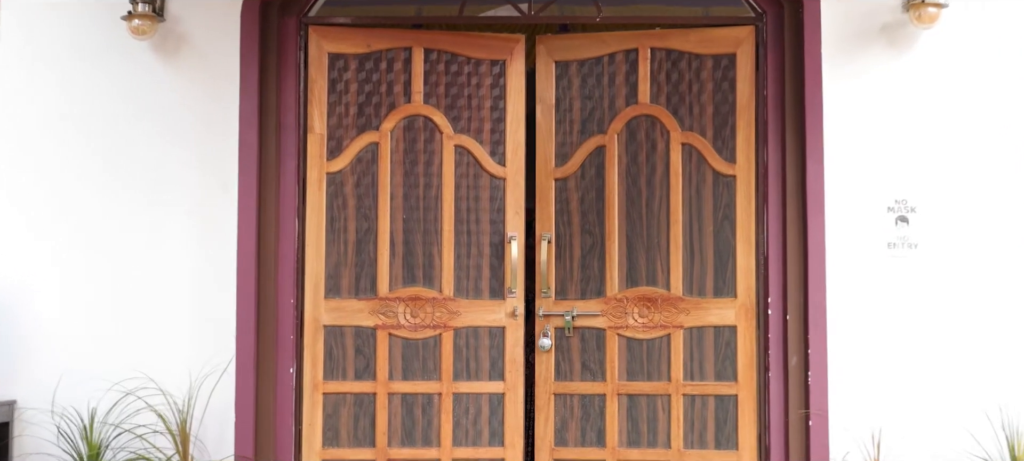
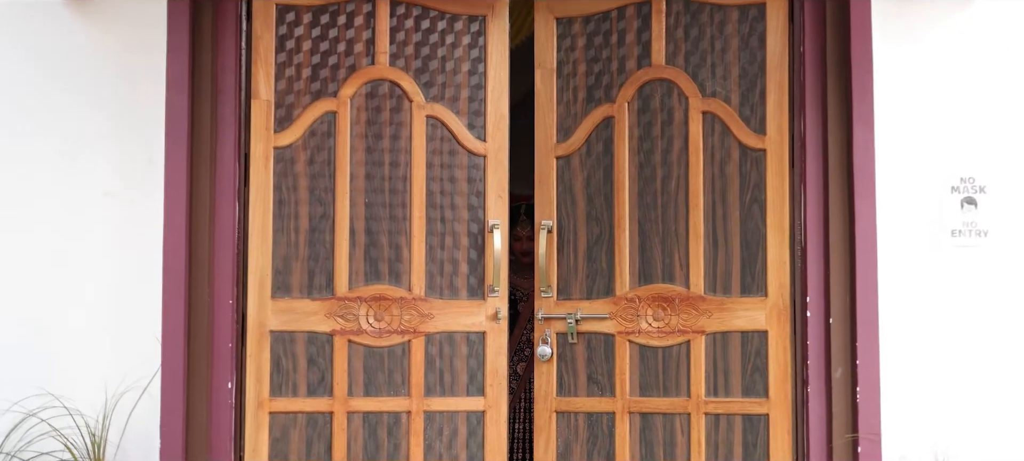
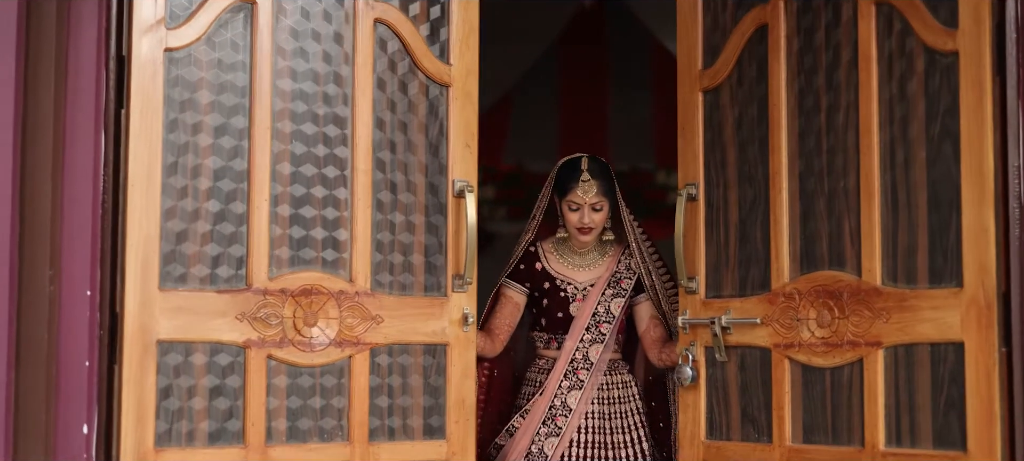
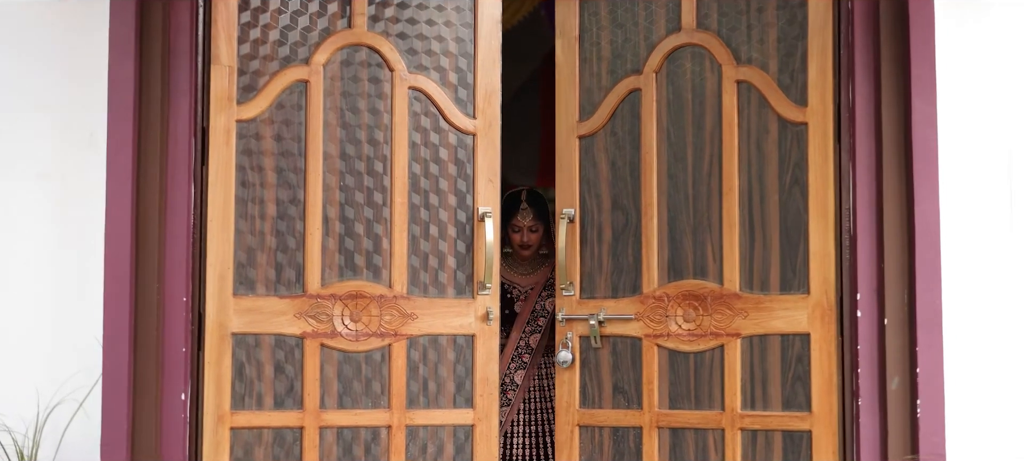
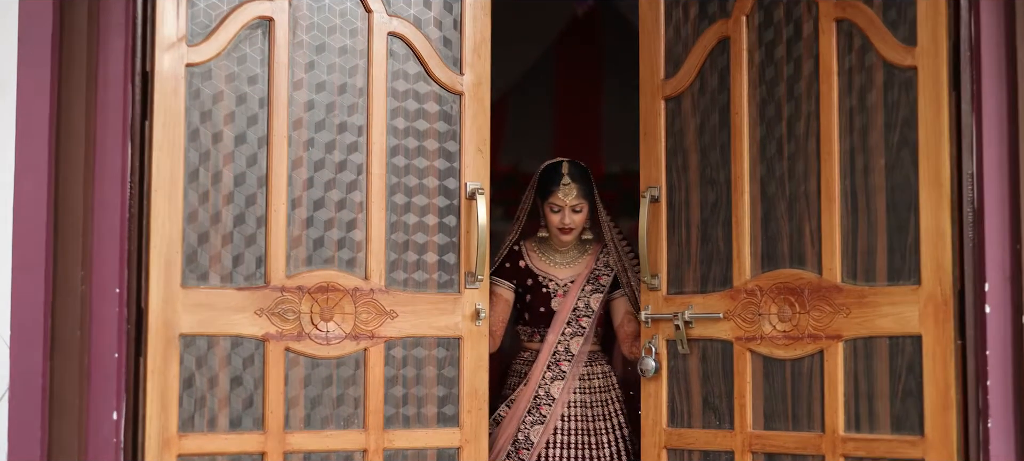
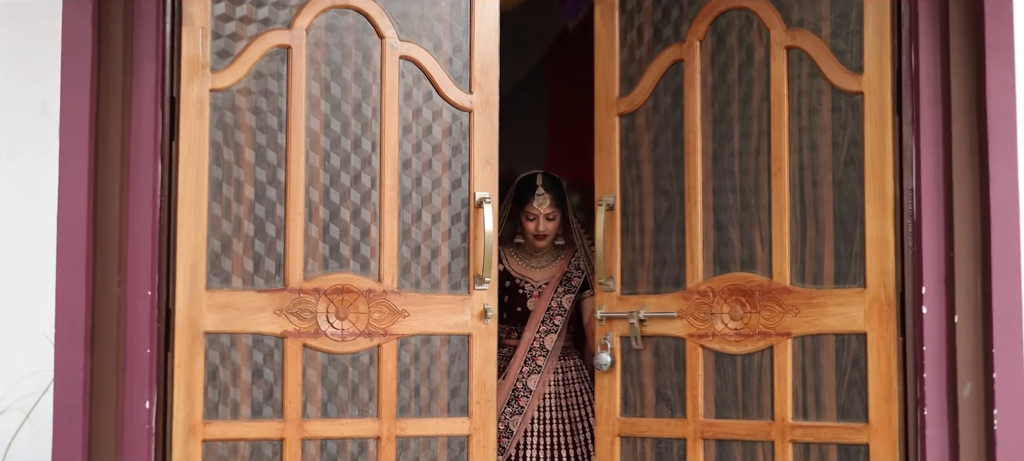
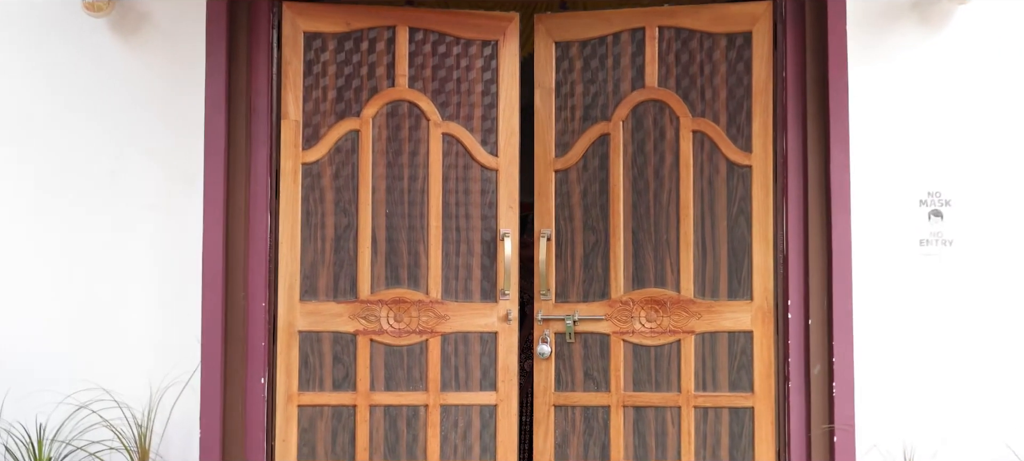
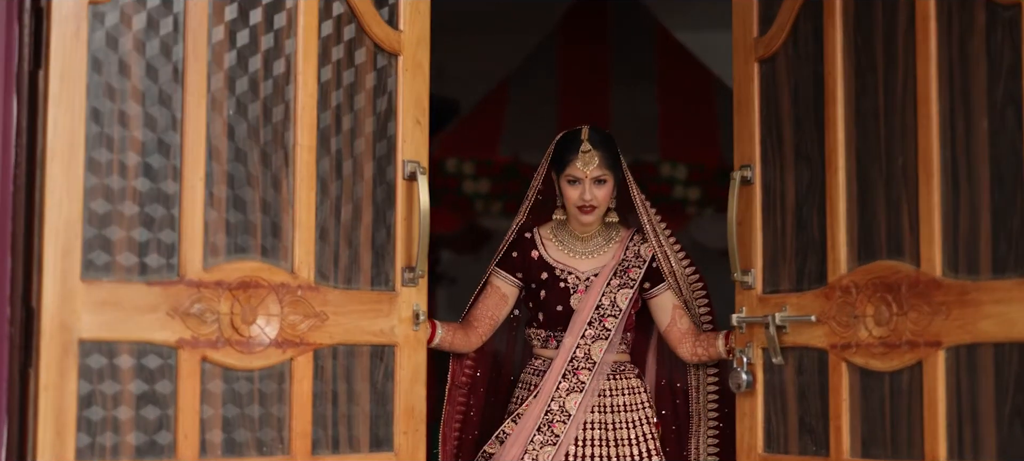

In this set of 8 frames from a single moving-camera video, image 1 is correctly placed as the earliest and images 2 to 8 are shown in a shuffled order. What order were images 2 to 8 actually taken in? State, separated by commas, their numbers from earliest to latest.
7, 2, 4, 6, 5, 3, 8
